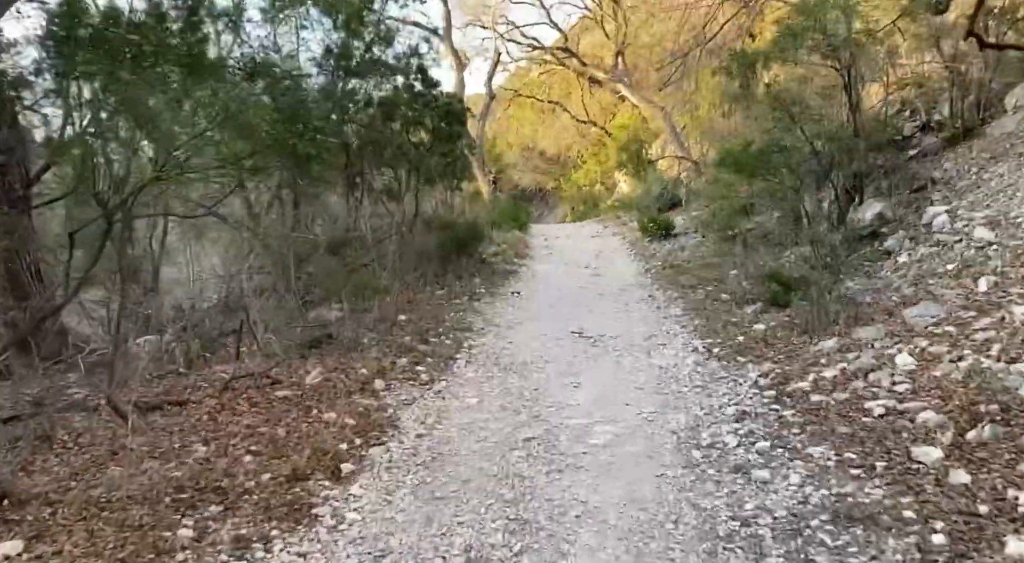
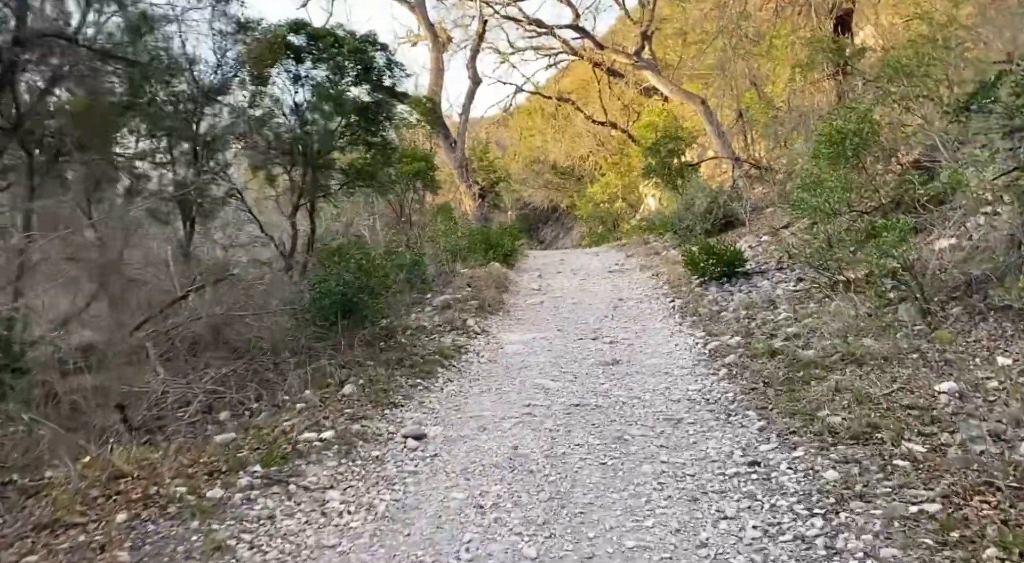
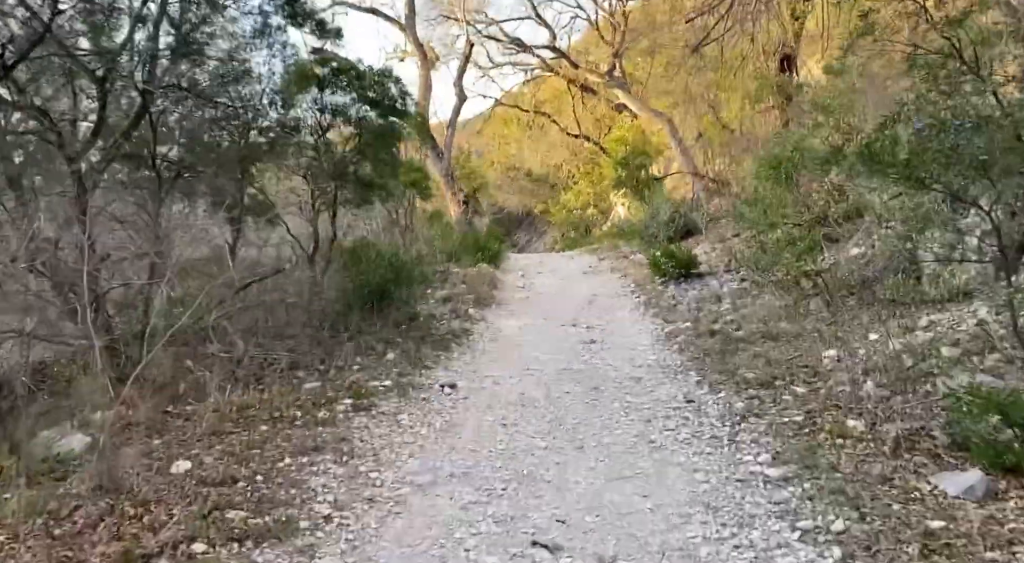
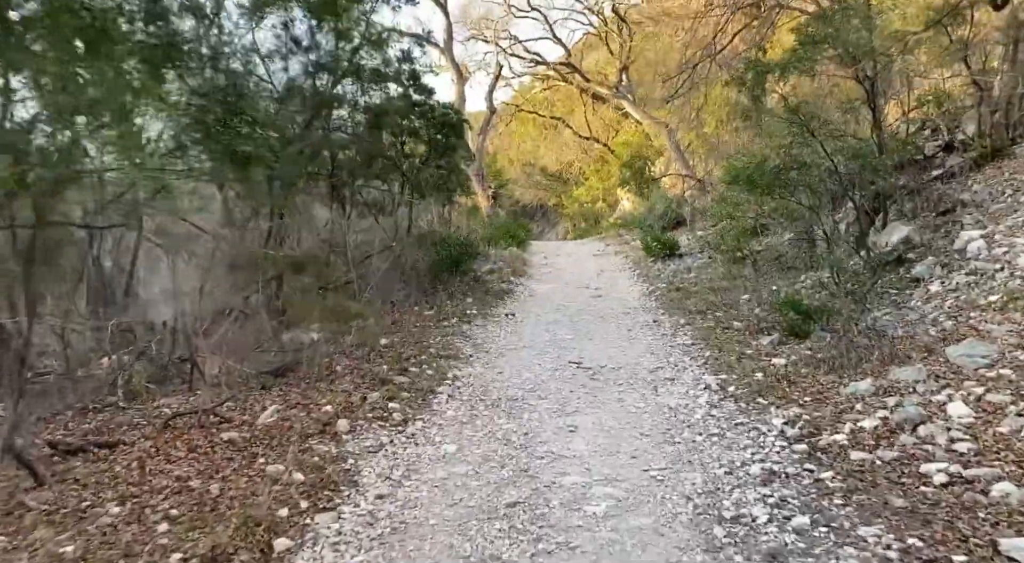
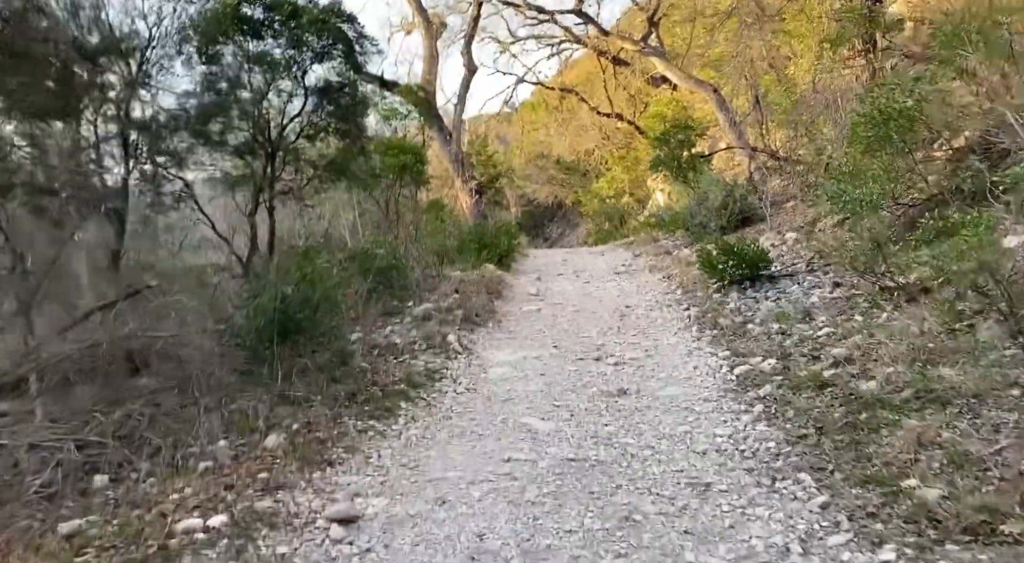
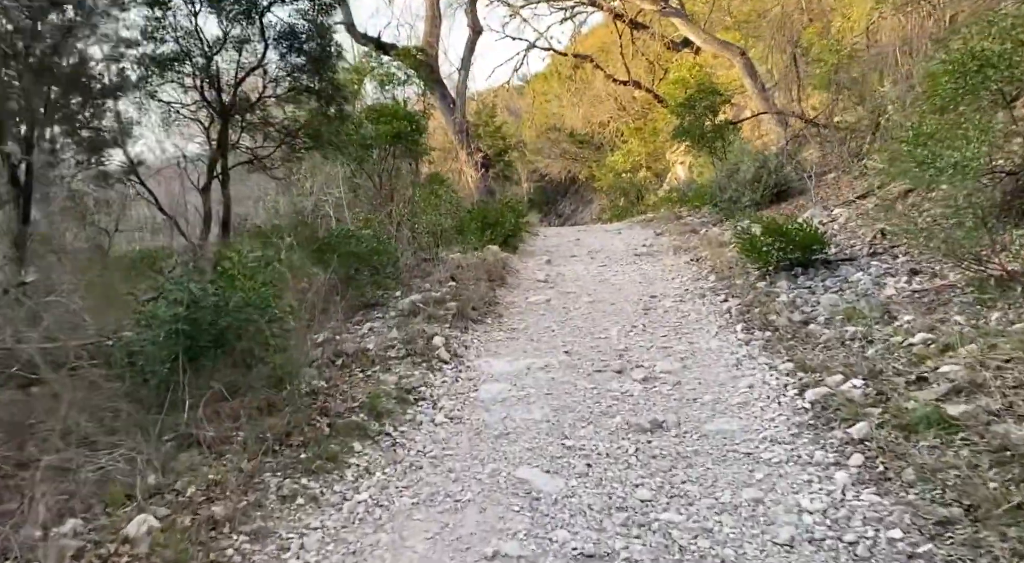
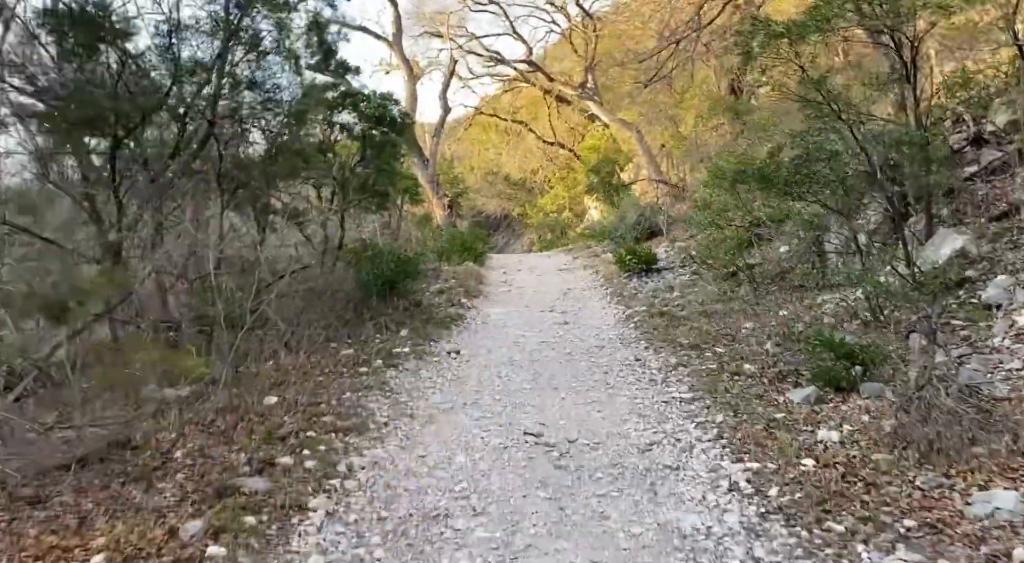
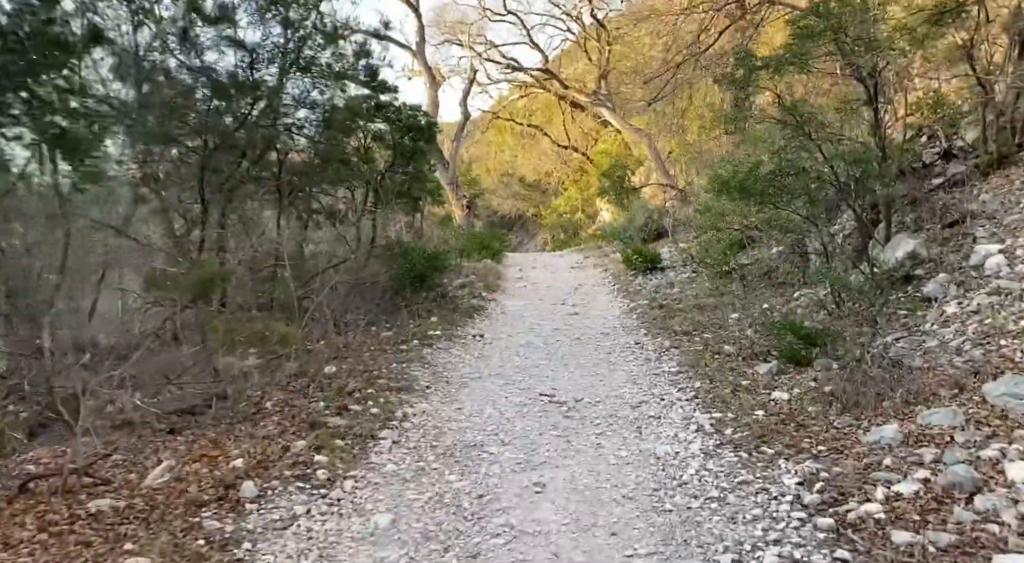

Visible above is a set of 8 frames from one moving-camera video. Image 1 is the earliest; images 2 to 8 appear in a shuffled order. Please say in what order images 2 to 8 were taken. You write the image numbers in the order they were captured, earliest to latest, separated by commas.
4, 8, 7, 3, 2, 5, 6
